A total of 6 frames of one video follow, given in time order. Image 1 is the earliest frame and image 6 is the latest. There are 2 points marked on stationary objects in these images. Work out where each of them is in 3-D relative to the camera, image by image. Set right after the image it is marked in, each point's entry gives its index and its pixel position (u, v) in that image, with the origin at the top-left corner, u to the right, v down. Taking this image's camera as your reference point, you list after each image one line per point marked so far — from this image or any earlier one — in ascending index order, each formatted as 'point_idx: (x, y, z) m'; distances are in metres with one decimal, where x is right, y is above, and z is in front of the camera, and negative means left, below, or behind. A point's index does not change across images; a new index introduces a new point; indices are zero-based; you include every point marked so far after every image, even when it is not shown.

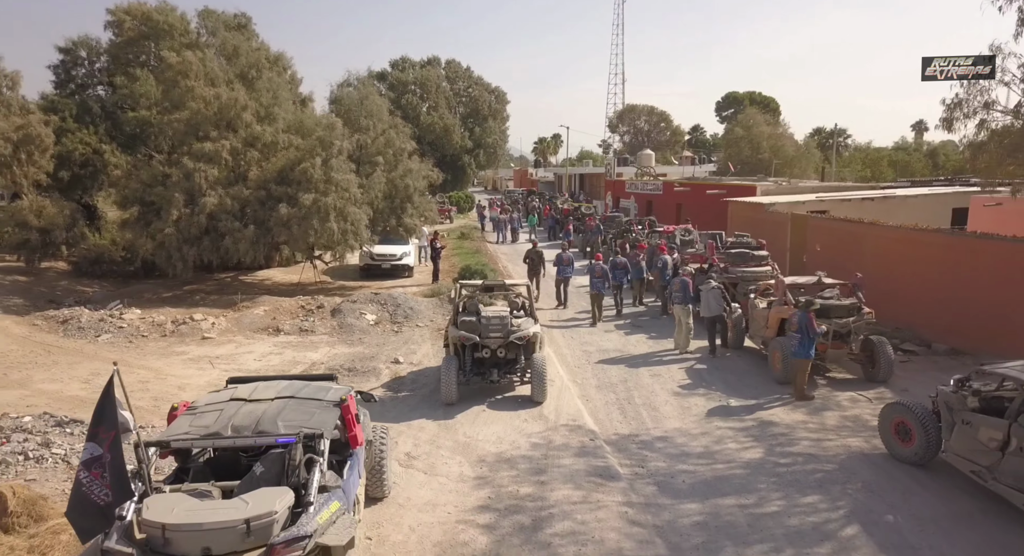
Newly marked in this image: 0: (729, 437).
0: (+2.7, -1.9, +8.2) m
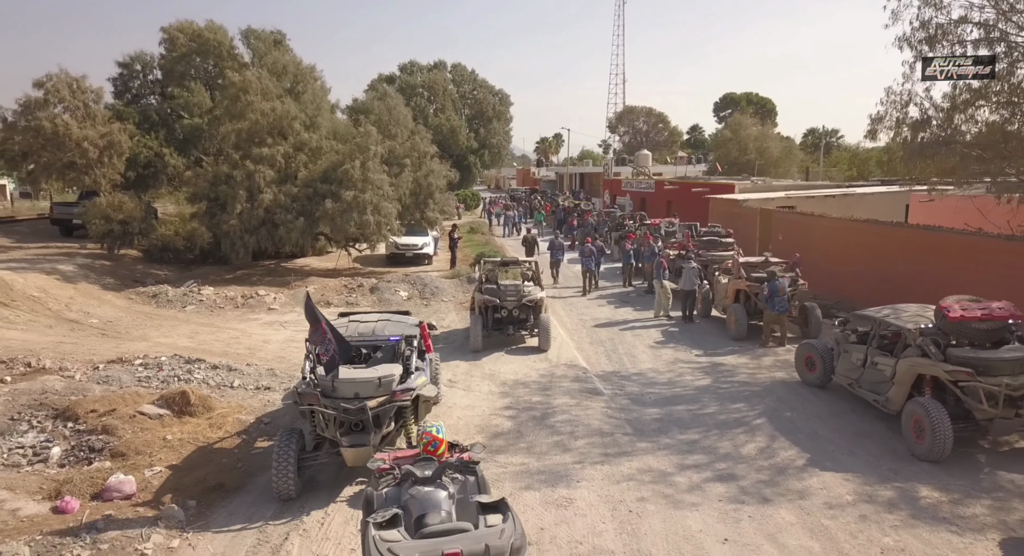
0: (+2.9, -1.5, +10.9) m
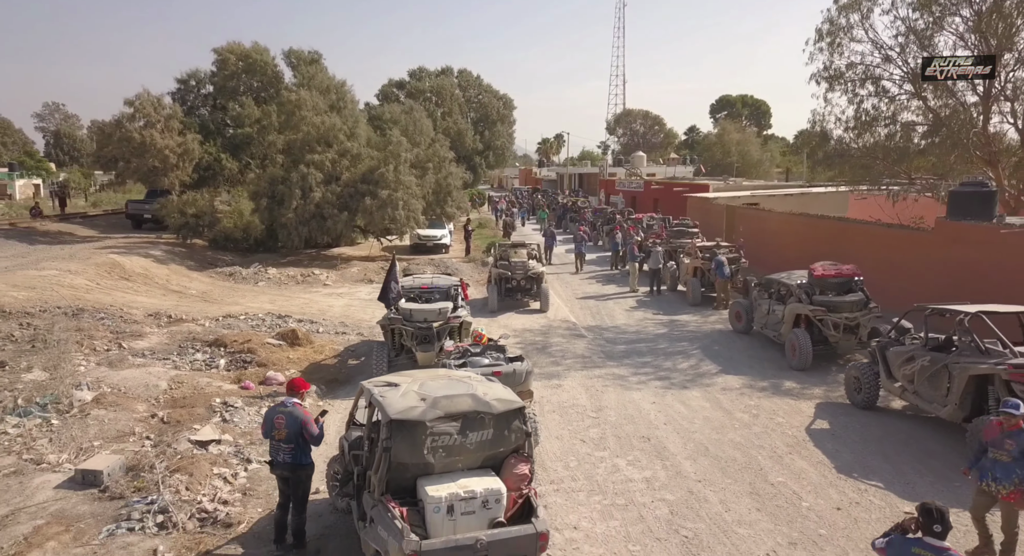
0: (+3.1, -1.0, +14.7) m
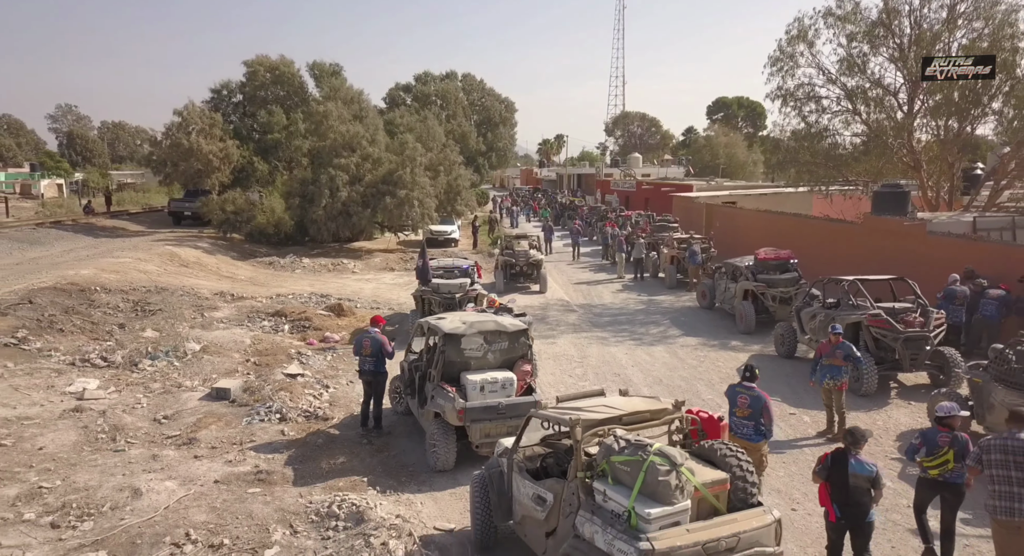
0: (+3.2, -0.6, +17.5) m
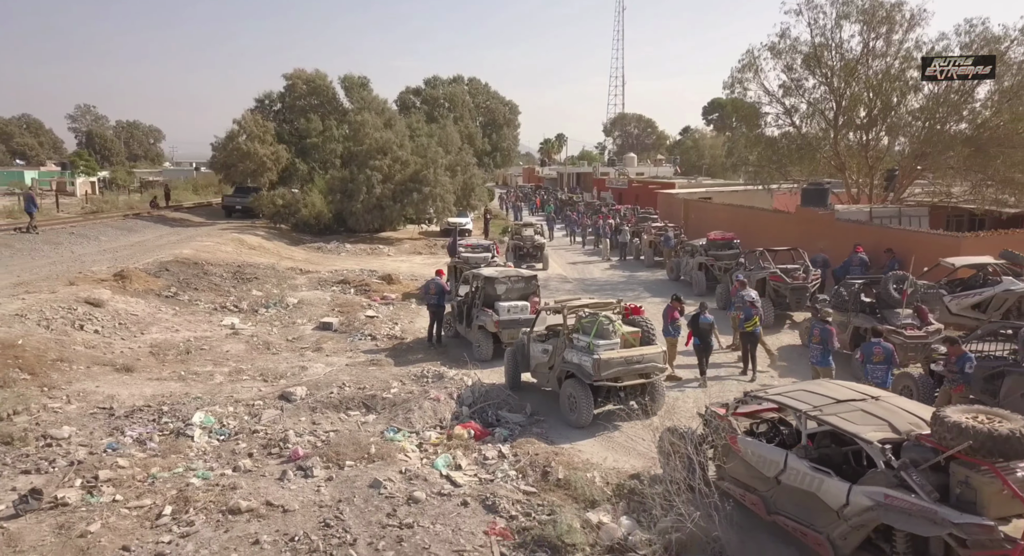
0: (+3.5, 0.0, +22.0) m
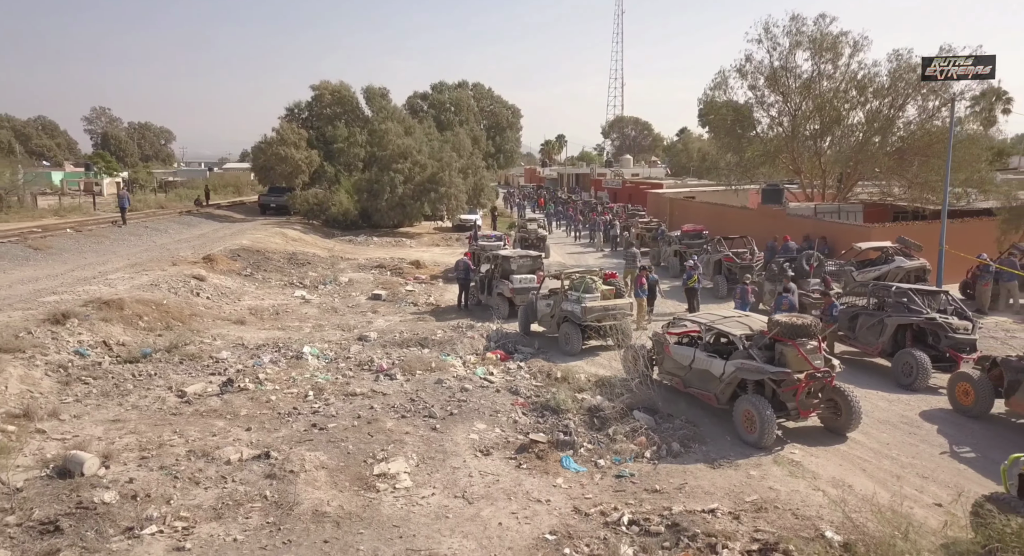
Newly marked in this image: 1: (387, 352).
0: (+3.7, +0.5, +25.9) m
1: (-2.4, -1.4, +12.8) m
